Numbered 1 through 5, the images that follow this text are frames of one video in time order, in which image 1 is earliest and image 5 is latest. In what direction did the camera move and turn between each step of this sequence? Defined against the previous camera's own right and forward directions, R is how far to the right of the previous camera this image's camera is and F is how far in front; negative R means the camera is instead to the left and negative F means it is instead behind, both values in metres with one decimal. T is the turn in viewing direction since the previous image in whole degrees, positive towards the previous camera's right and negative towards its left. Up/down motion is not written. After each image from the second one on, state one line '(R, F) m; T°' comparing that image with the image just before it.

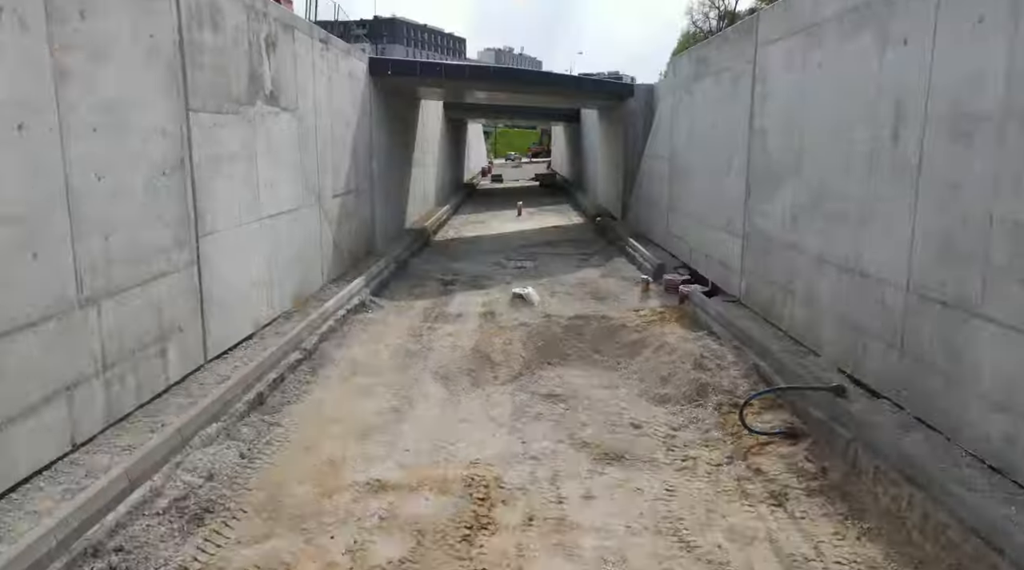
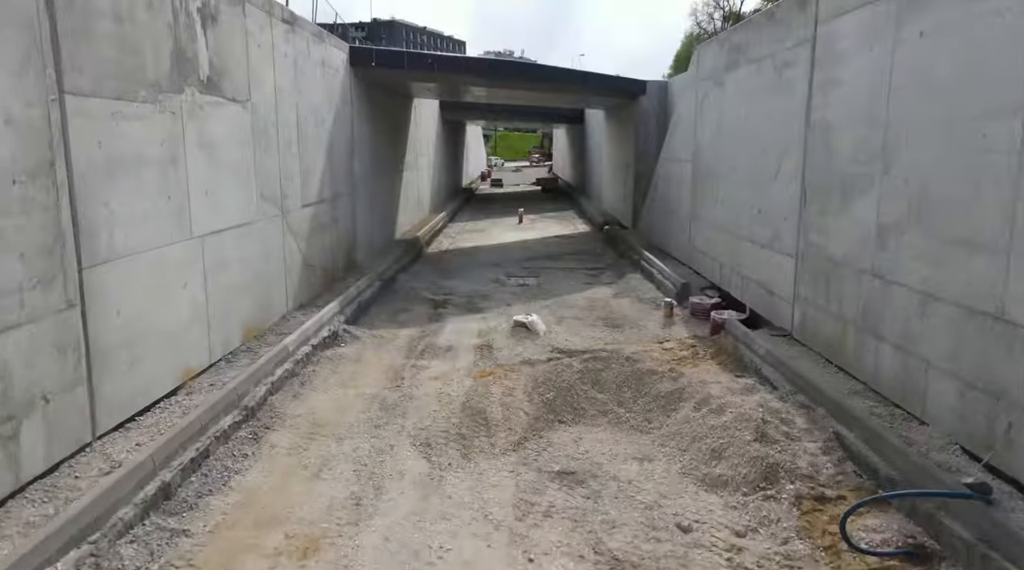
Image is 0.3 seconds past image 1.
(0.0, +1.3) m; 0°
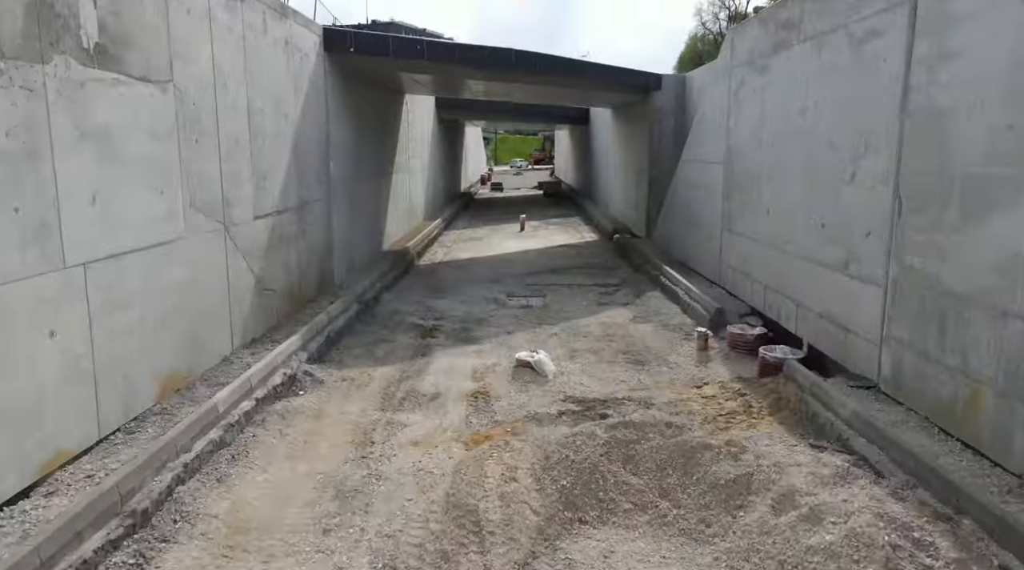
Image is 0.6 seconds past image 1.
(0.0, +1.3) m; 0°
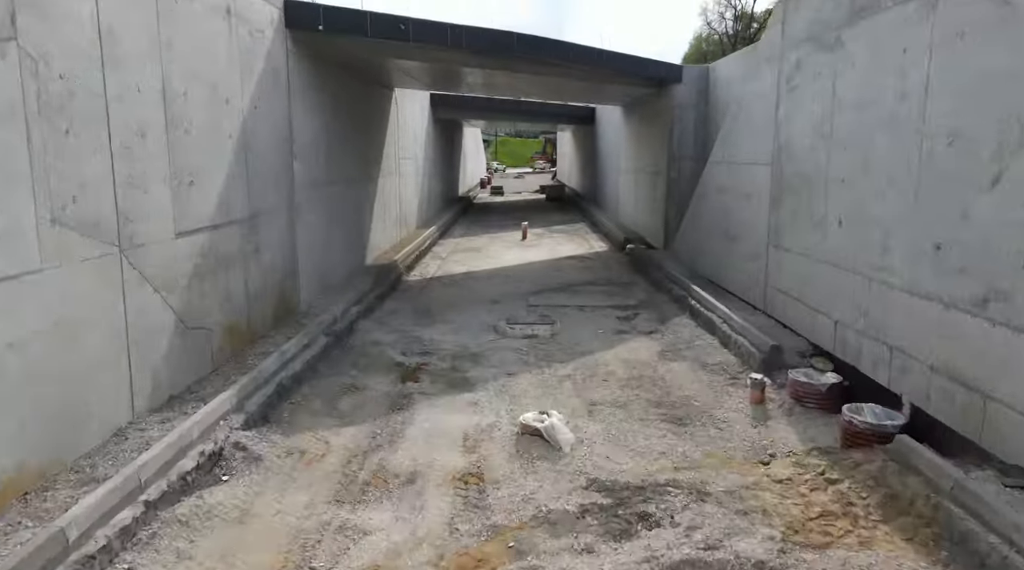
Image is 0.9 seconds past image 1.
(0.0, +1.4) m; 0°
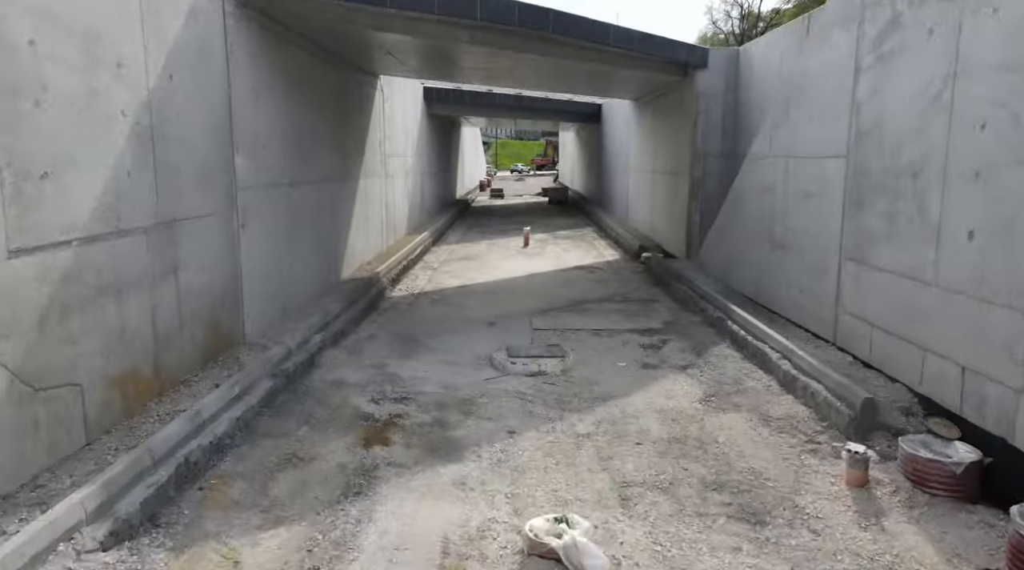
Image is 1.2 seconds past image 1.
(0.0, +1.4) m; 0°
